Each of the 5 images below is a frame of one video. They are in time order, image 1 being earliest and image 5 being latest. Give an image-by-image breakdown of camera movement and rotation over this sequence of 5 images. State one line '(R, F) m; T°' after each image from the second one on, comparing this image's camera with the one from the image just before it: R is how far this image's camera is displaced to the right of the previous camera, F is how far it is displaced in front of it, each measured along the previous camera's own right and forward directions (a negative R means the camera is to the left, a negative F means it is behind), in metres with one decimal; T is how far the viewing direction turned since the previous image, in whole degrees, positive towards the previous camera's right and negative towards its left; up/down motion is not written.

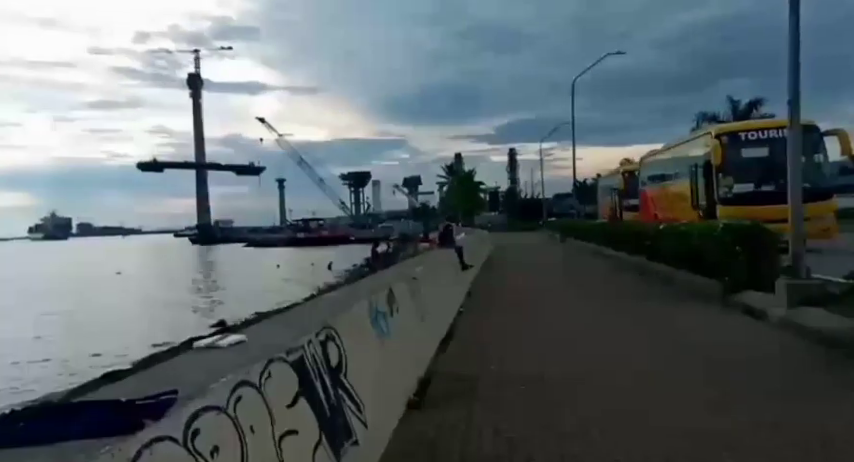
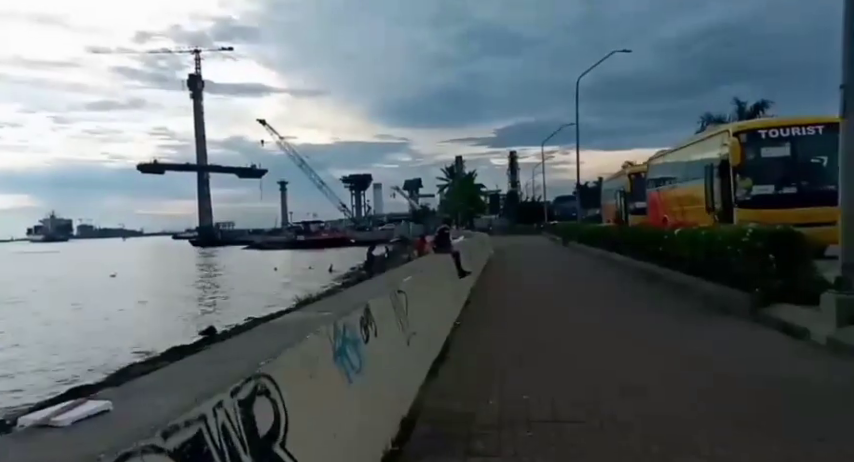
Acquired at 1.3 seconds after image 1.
(+0.1, +0.9) m; 0°
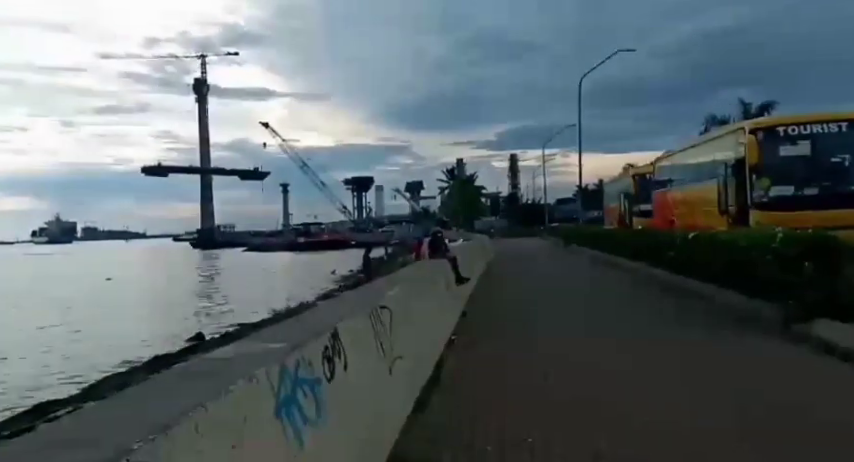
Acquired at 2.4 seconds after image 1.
(+0.1, +0.8) m; 0°
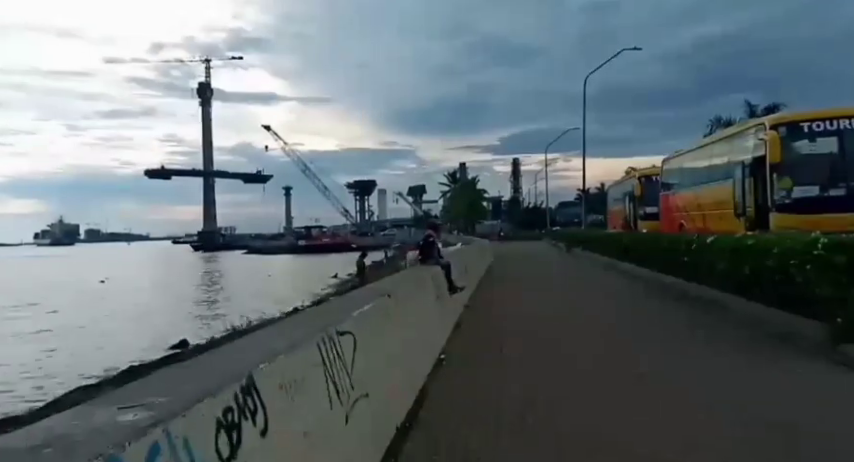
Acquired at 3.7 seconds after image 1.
(+0.2, +1.0) m; 0°
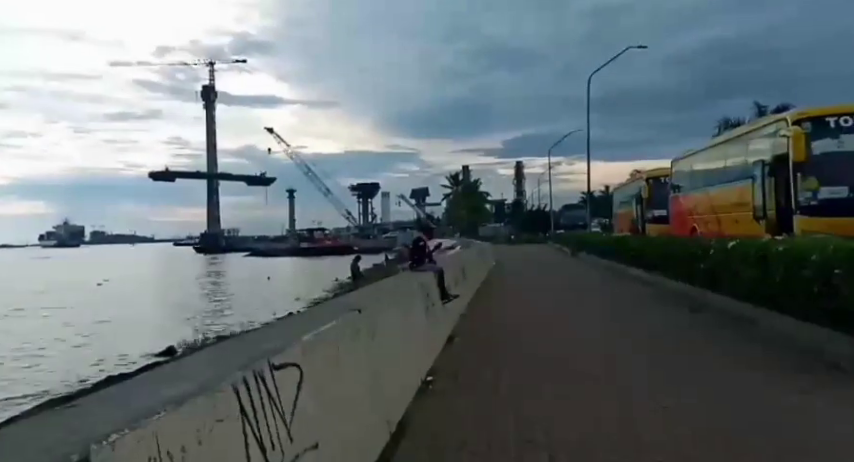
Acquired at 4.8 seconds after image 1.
(+0.2, +0.9) m; 0°
